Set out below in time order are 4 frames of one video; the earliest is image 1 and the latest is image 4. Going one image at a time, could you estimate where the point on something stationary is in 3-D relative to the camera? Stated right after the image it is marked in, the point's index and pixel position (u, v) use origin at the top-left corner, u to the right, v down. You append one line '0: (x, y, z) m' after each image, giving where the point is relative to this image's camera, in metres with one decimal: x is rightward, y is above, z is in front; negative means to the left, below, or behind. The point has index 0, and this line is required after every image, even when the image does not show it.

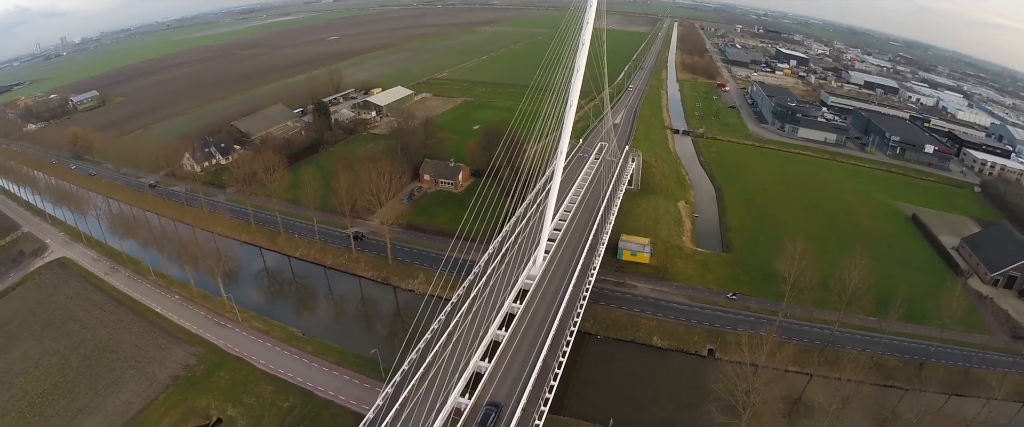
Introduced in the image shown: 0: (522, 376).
0: (+0.5, -6.1, +17.2) m
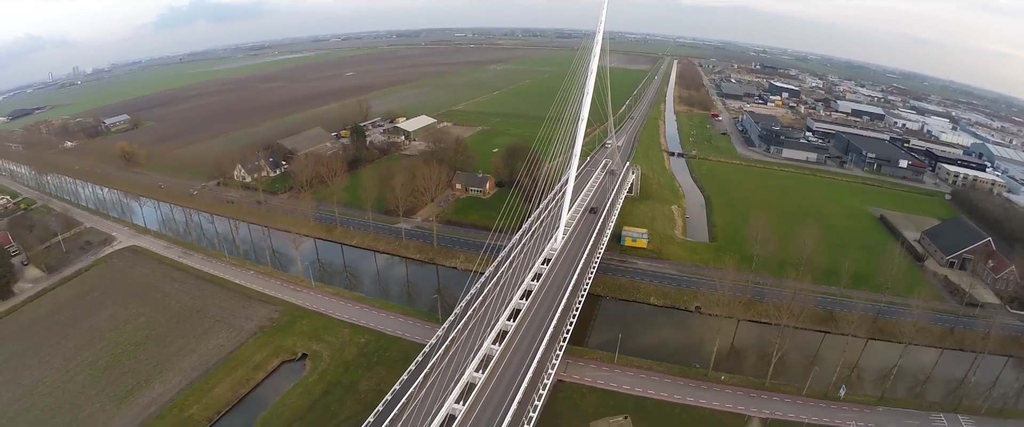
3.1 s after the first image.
0: (+2.0, -4.7, +22.2) m
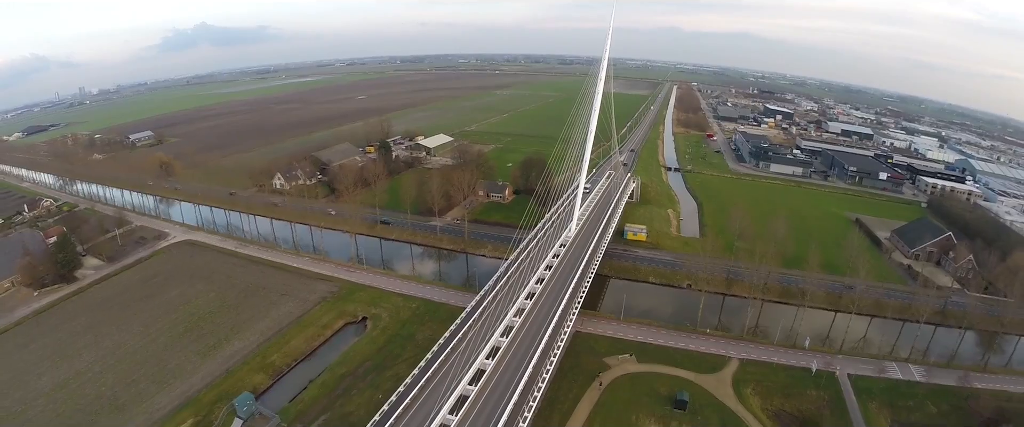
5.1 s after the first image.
0: (+3.5, -3.9, +27.3) m
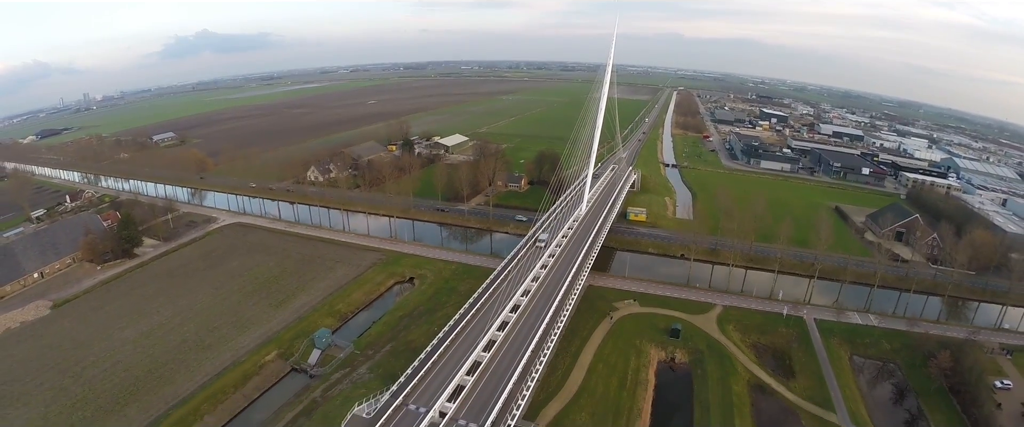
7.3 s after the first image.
0: (+5.1, -2.2, +32.7) m
